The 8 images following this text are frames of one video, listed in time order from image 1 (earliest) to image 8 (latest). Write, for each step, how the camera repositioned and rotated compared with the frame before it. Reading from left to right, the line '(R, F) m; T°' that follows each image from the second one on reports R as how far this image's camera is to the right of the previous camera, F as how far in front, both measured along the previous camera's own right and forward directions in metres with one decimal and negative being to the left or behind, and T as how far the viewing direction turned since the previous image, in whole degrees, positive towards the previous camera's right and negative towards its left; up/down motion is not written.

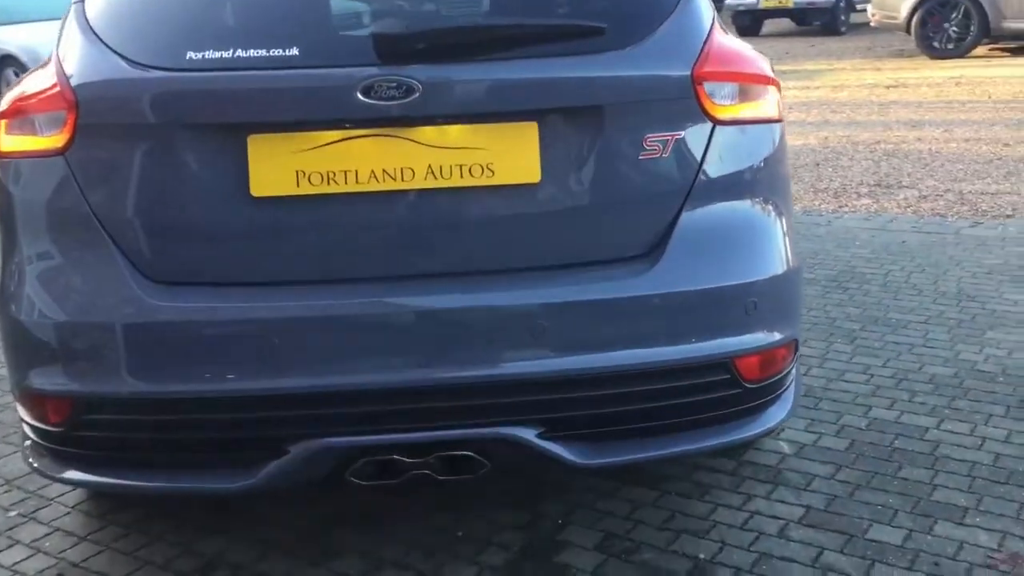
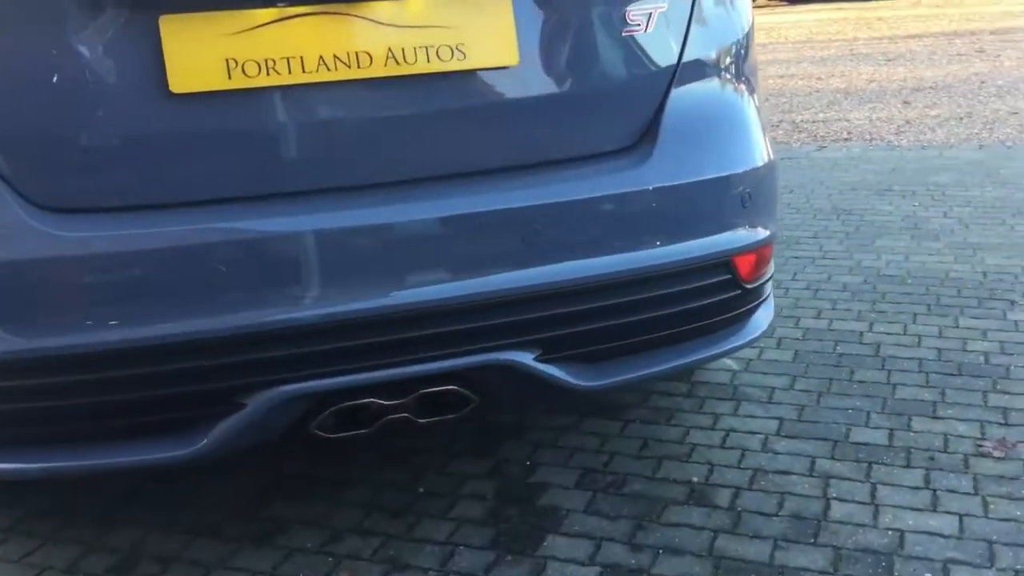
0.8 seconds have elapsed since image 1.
(-0.4, +0.4) m; +12°
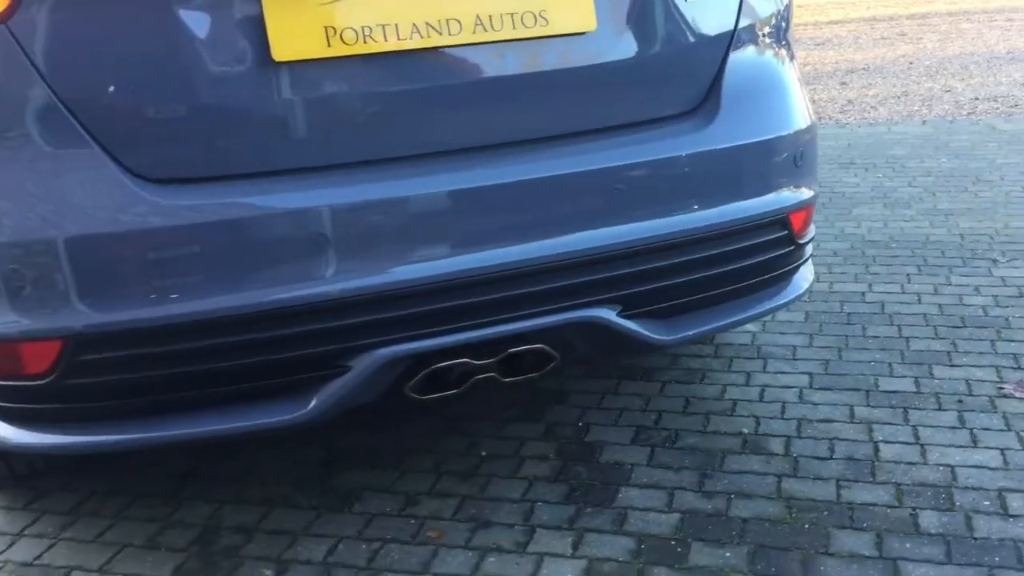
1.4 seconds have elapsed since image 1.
(-0.4, -0.1) m; +5°
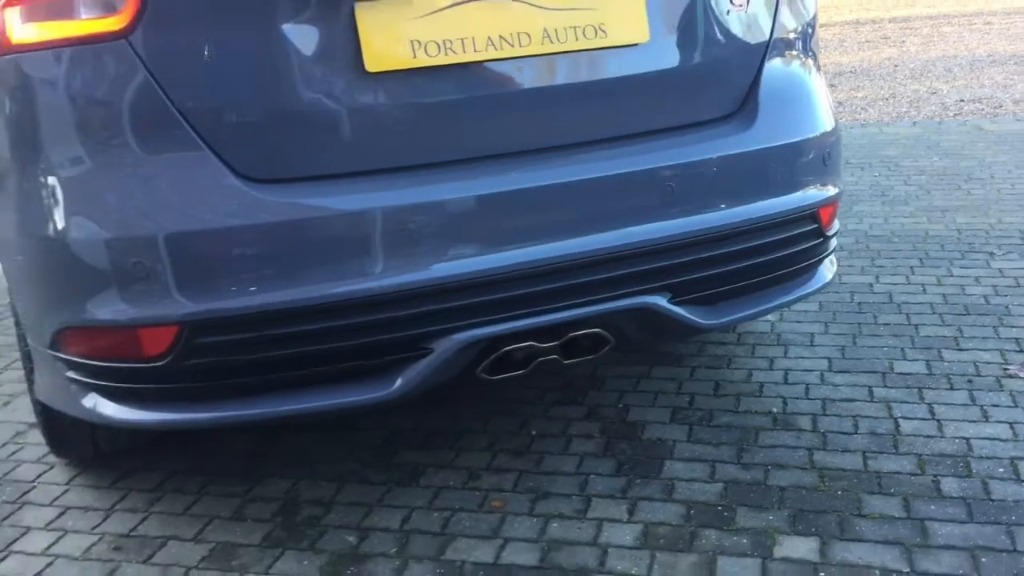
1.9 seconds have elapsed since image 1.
(-0.2, -0.2) m; +1°
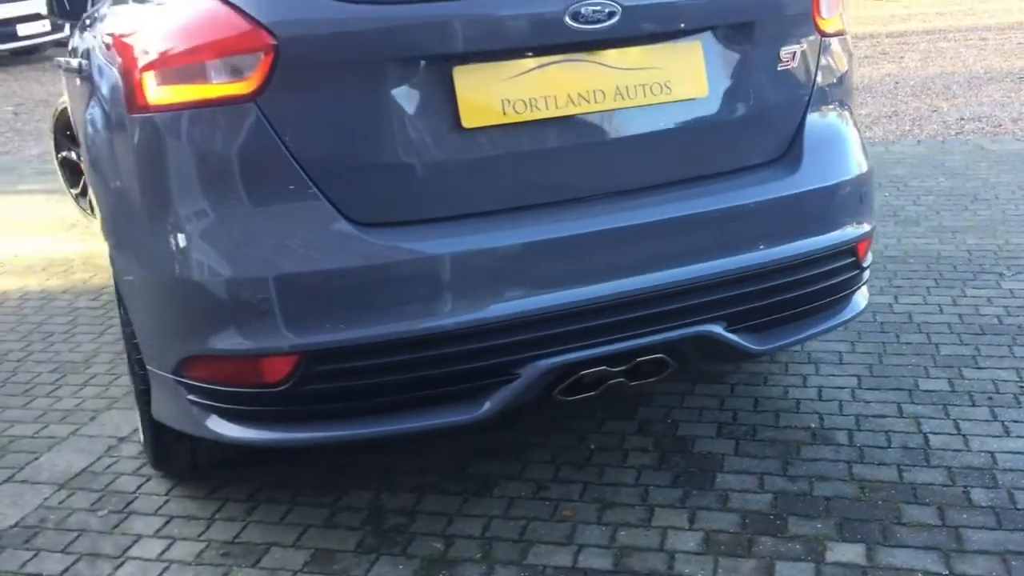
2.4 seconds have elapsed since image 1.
(-0.2, -0.2) m; +1°
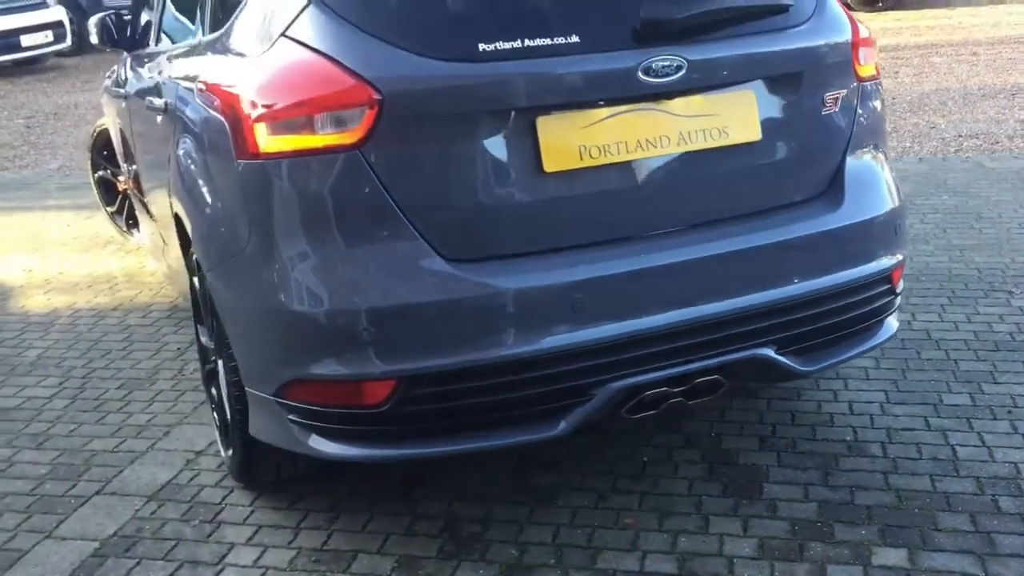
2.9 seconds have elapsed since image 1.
(-0.2, -0.2) m; +1°
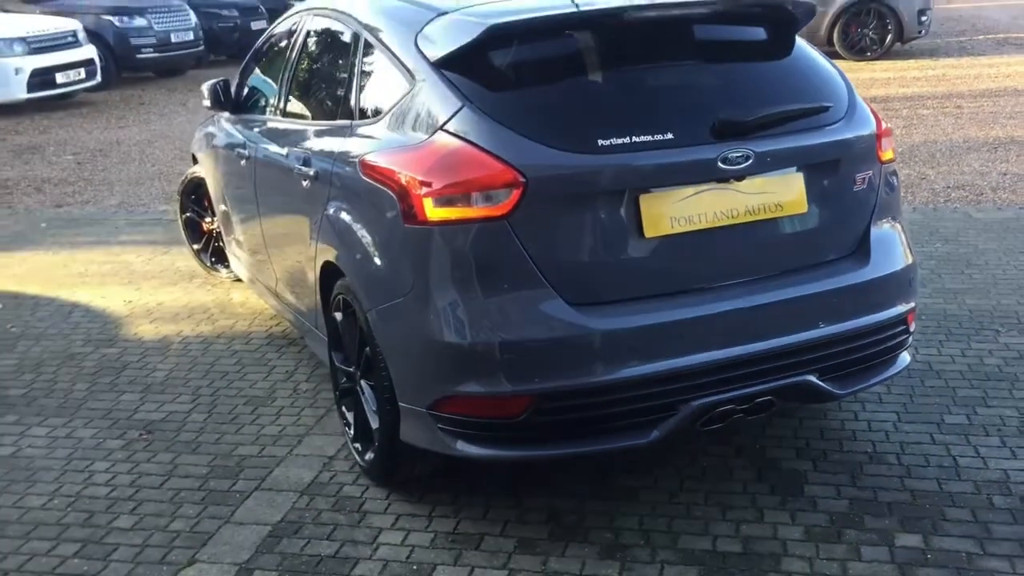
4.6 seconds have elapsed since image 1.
(-0.4, -0.7) m; +1°
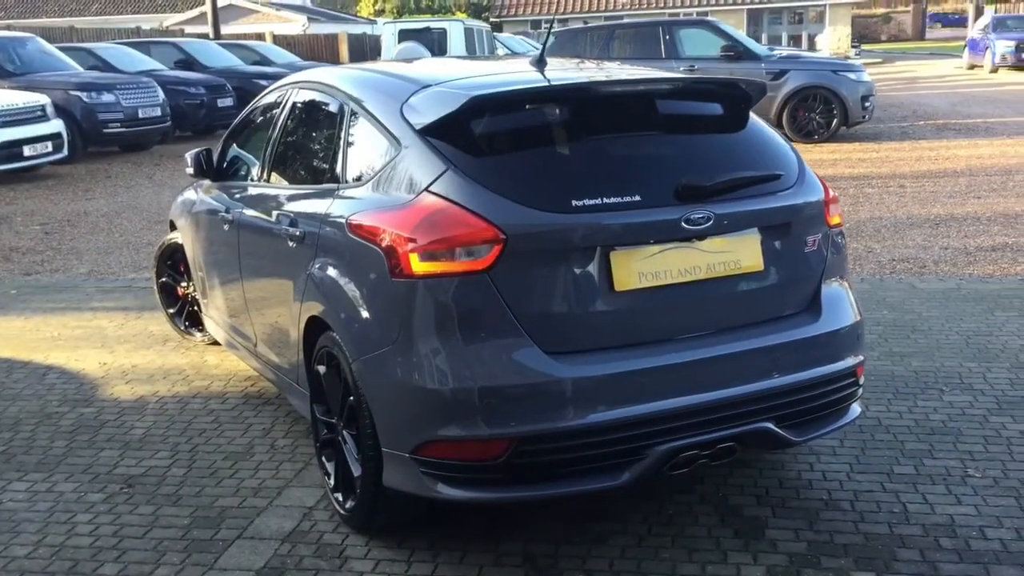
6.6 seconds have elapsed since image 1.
(-0.1, -0.2) m; +2°
